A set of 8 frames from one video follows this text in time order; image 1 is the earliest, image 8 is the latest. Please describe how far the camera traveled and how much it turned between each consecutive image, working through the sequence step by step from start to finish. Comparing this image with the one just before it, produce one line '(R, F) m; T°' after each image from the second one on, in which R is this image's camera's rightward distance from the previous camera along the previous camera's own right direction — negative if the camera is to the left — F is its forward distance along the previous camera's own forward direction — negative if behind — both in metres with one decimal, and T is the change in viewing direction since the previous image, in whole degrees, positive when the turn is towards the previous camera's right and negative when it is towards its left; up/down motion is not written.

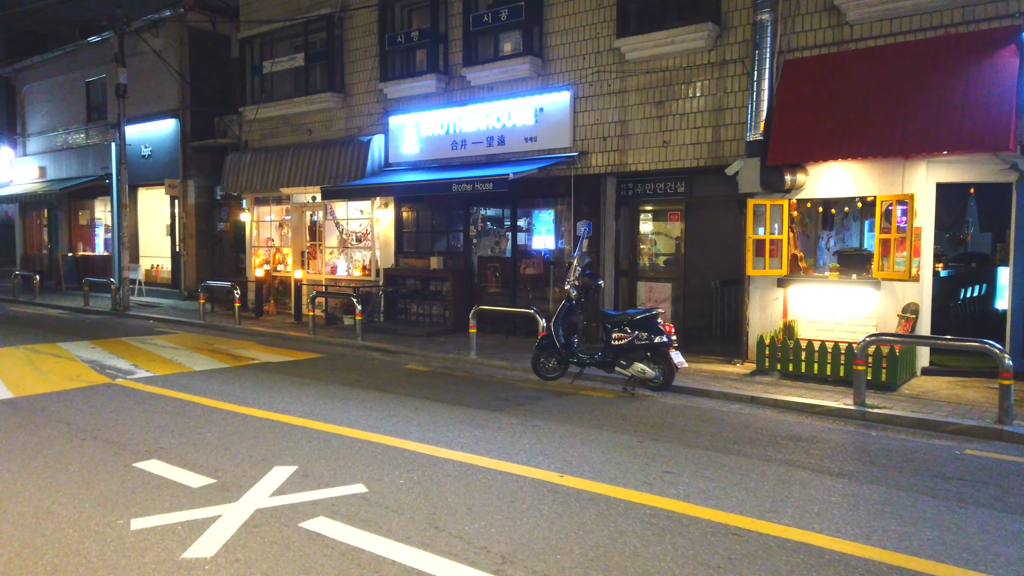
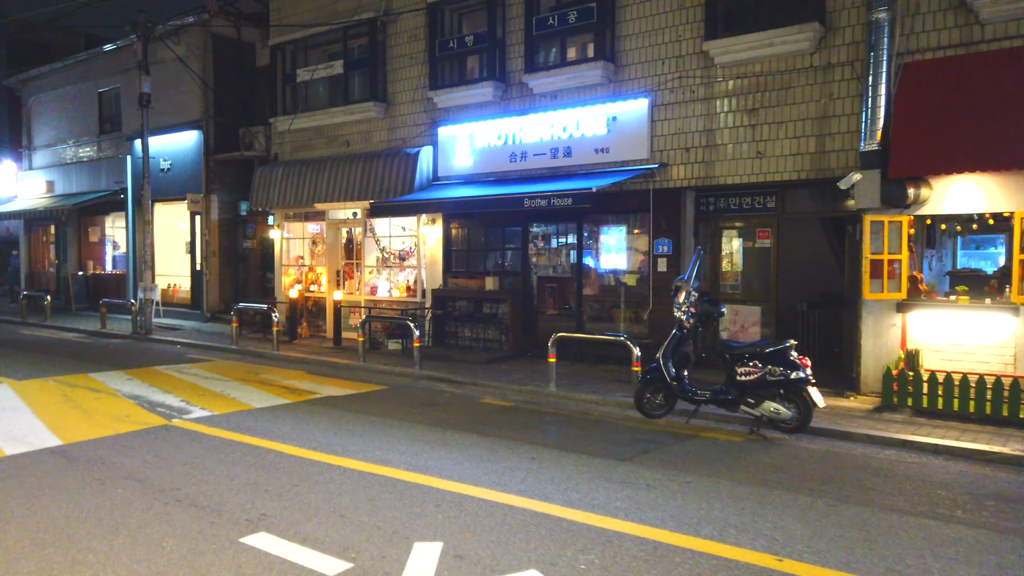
(-1.3, +1.0) m; +1°
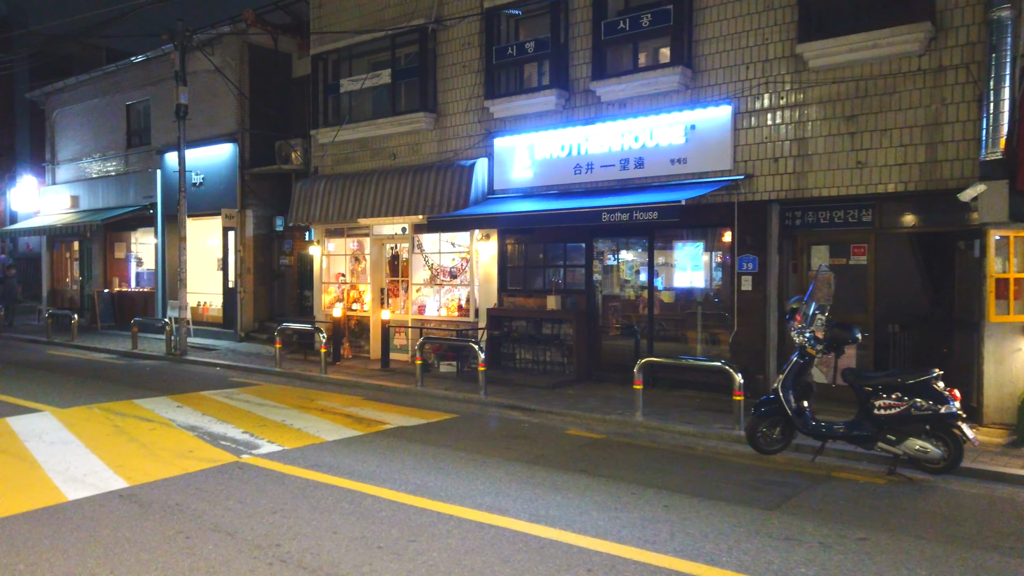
(-1.0, +0.8) m; 0°
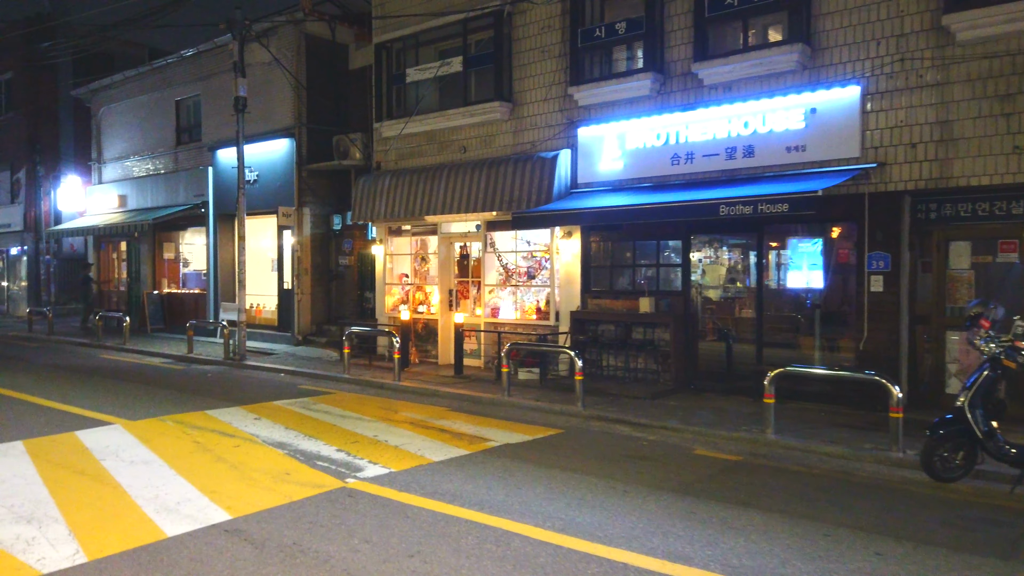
(-1.1, +1.0) m; -2°
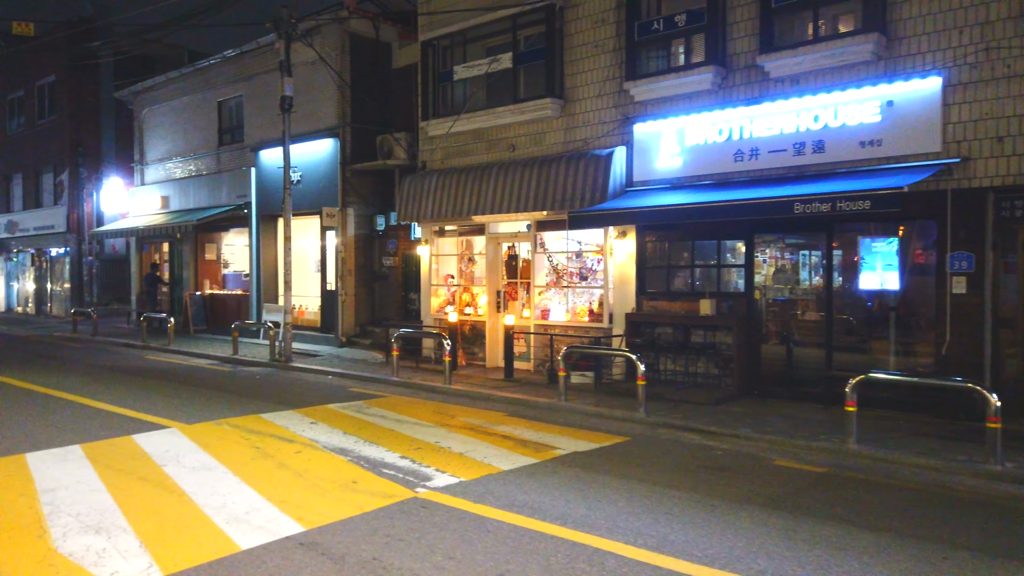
(-0.4, +0.3) m; -2°
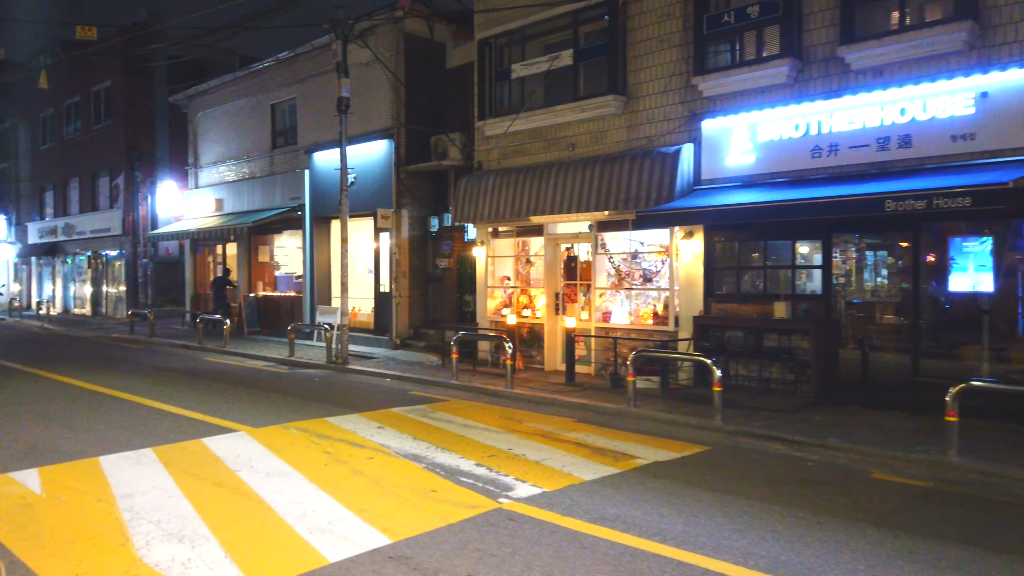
(-0.4, +0.3) m; -3°
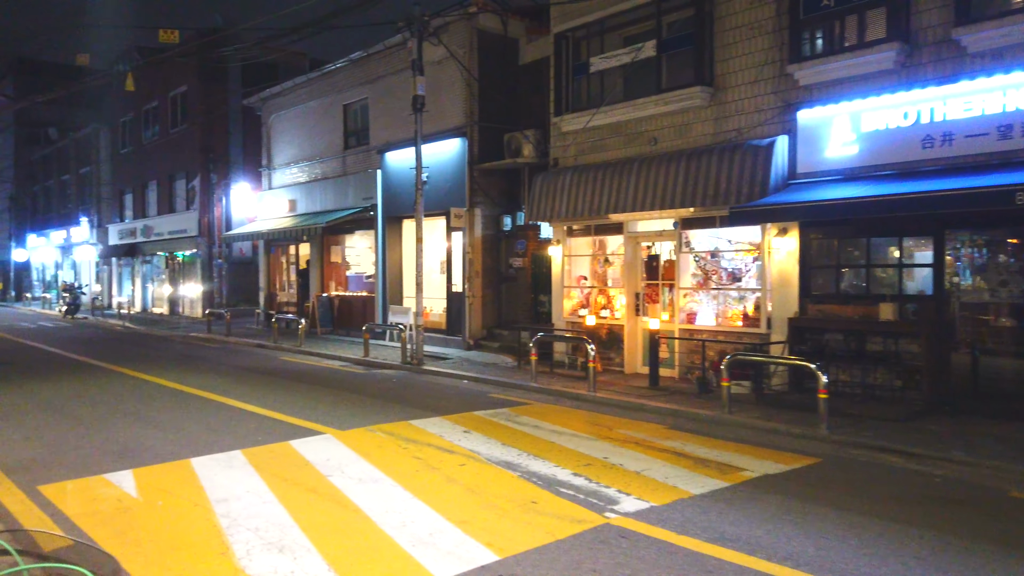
(-0.4, +0.3) m; -4°
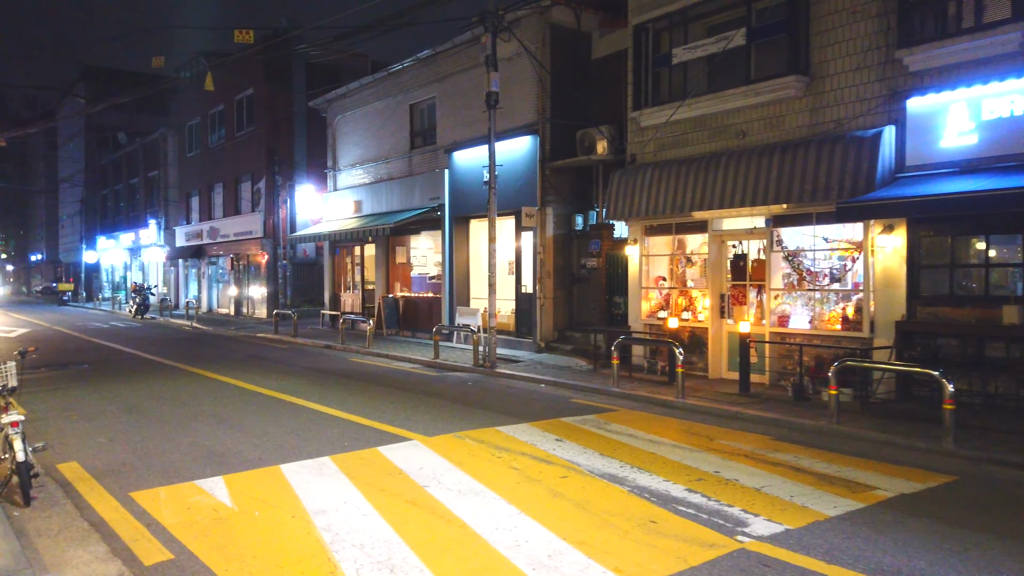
(-0.5, +0.4) m; -4°
